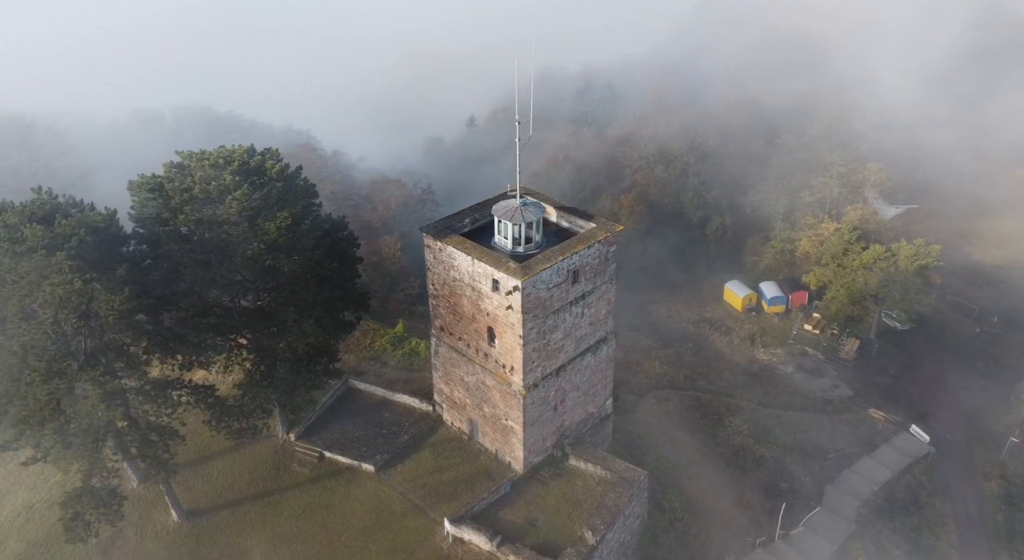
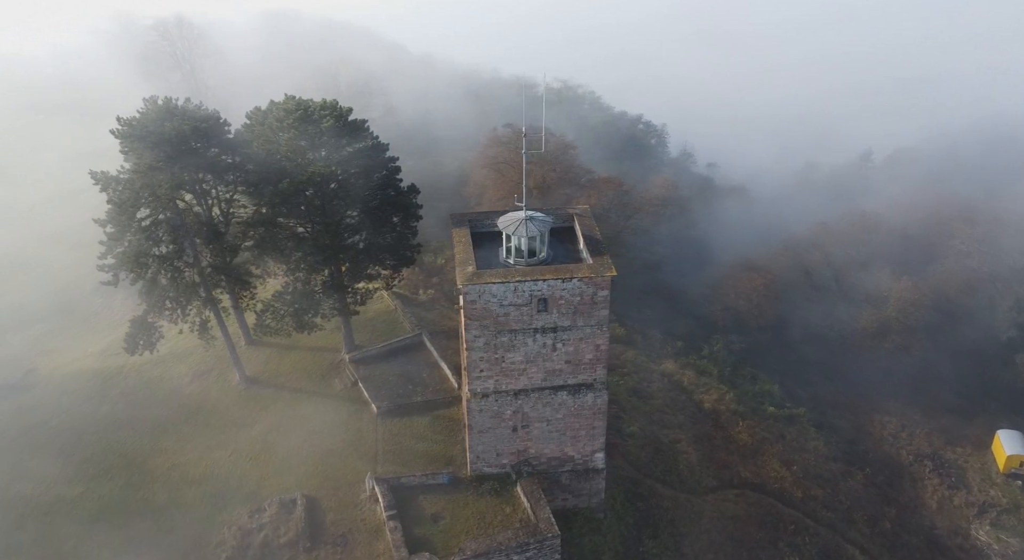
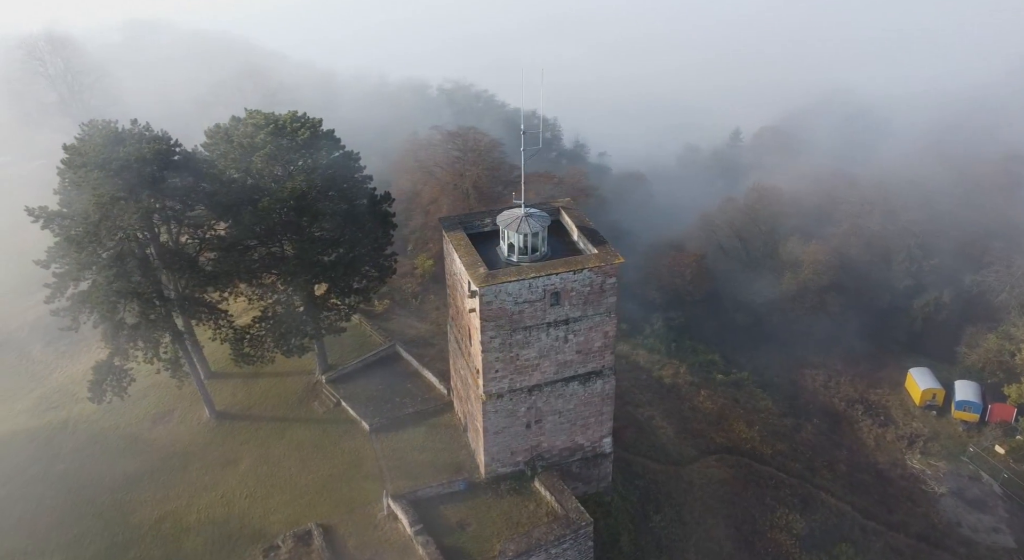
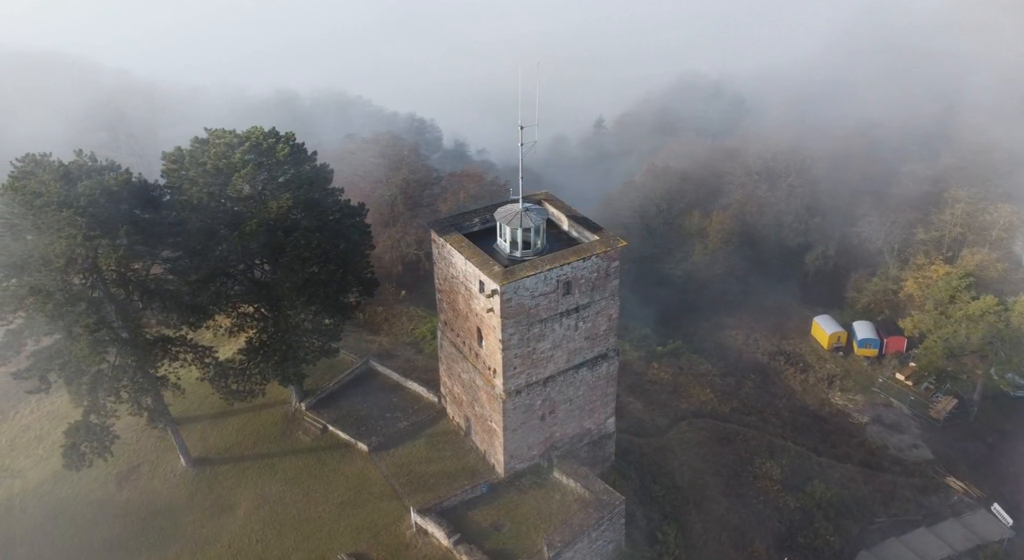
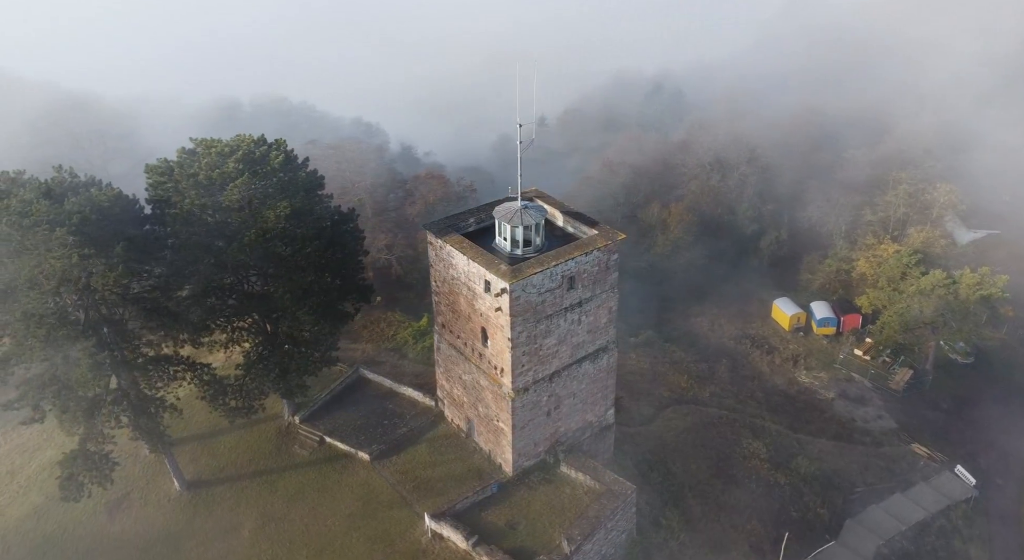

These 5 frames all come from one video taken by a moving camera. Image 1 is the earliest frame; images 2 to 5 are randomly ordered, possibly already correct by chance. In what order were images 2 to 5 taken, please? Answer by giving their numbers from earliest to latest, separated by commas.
5, 4, 3, 2
